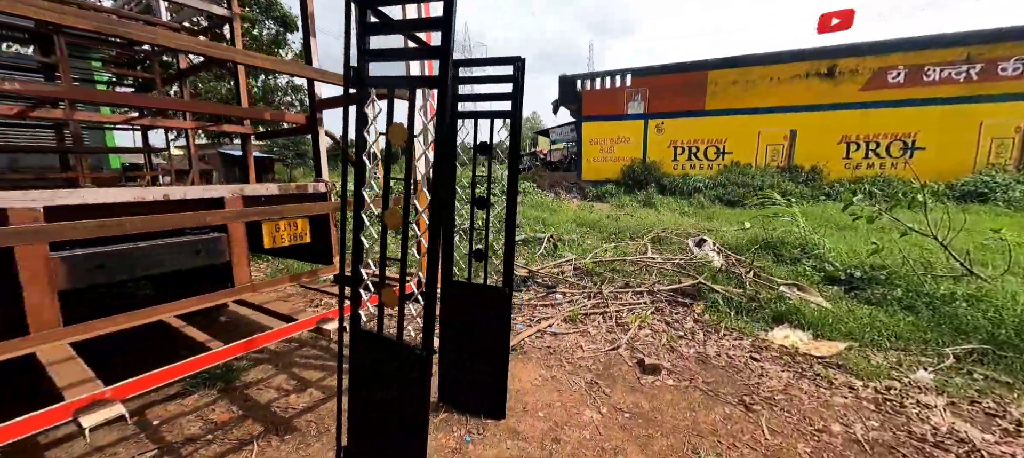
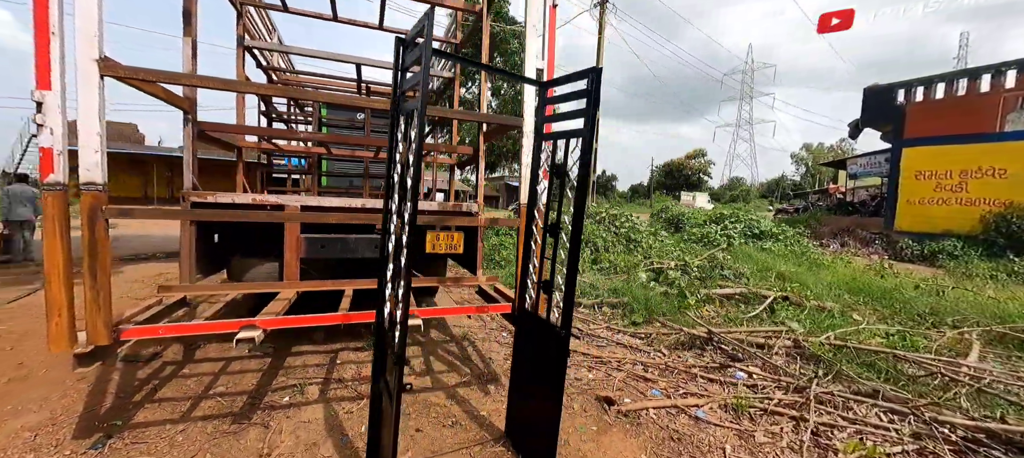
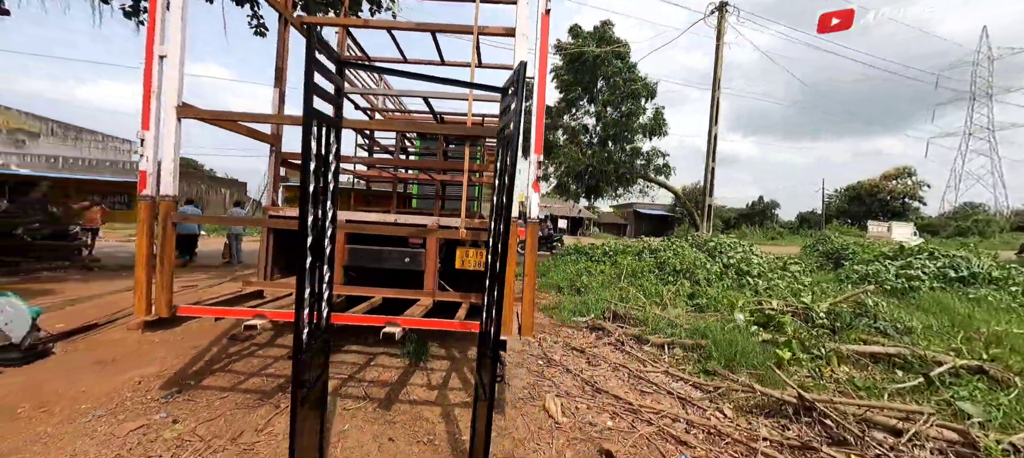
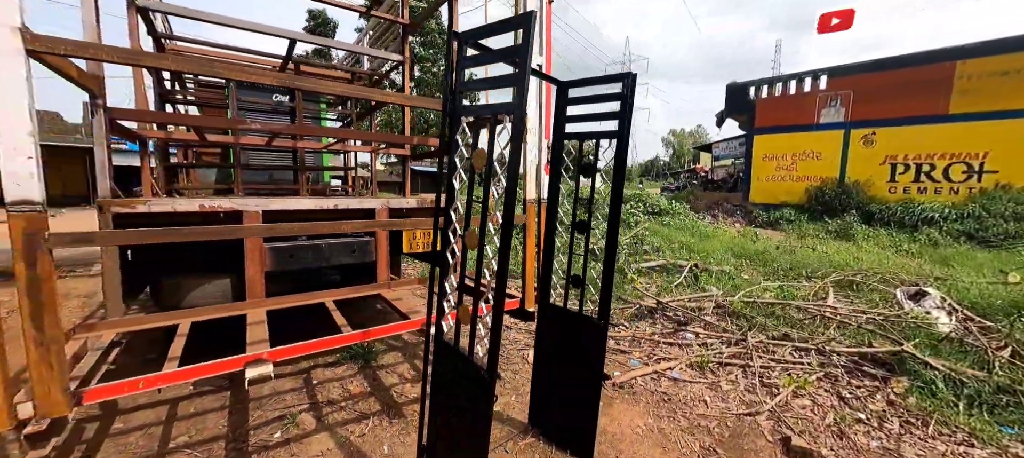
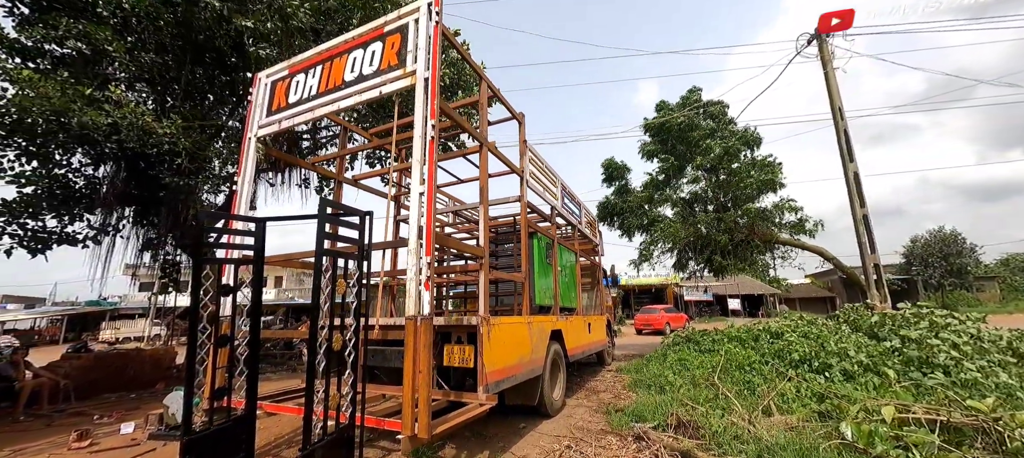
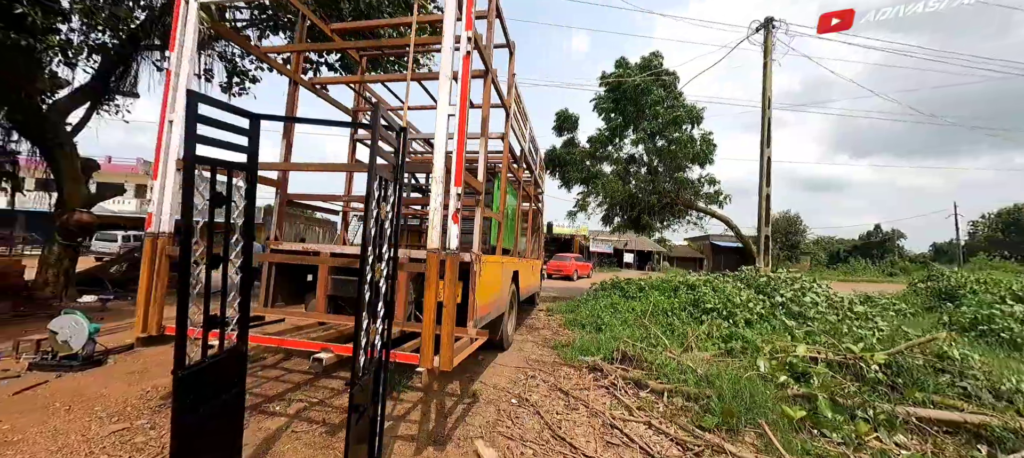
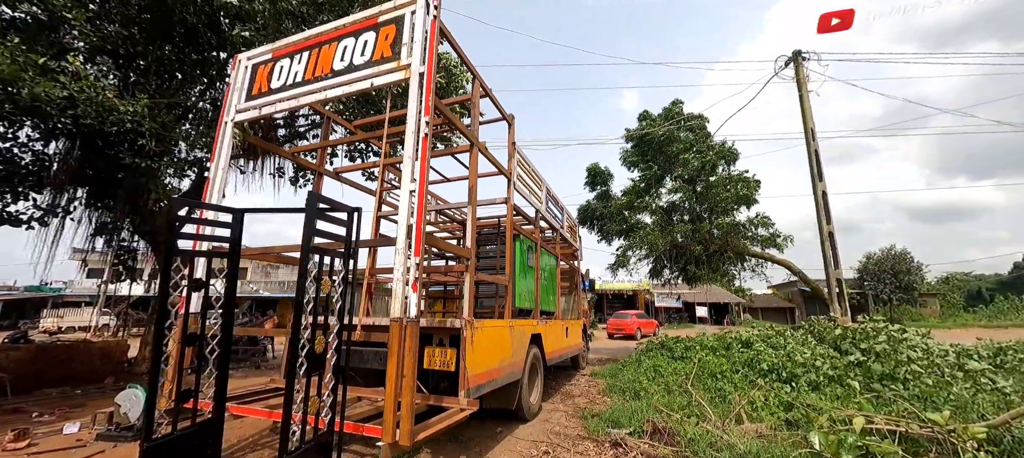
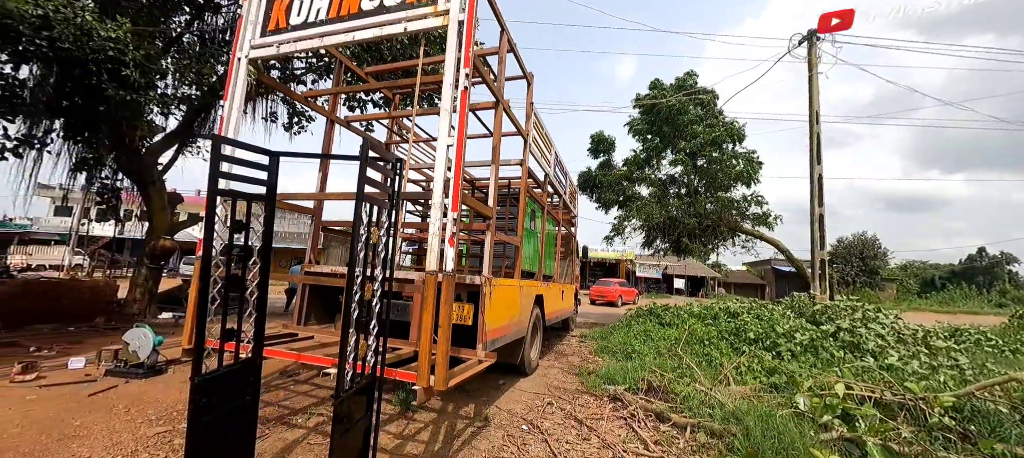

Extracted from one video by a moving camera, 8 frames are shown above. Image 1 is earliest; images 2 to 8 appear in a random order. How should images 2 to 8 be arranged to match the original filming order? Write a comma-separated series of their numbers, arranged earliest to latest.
4, 2, 3, 6, 8, 7, 5
